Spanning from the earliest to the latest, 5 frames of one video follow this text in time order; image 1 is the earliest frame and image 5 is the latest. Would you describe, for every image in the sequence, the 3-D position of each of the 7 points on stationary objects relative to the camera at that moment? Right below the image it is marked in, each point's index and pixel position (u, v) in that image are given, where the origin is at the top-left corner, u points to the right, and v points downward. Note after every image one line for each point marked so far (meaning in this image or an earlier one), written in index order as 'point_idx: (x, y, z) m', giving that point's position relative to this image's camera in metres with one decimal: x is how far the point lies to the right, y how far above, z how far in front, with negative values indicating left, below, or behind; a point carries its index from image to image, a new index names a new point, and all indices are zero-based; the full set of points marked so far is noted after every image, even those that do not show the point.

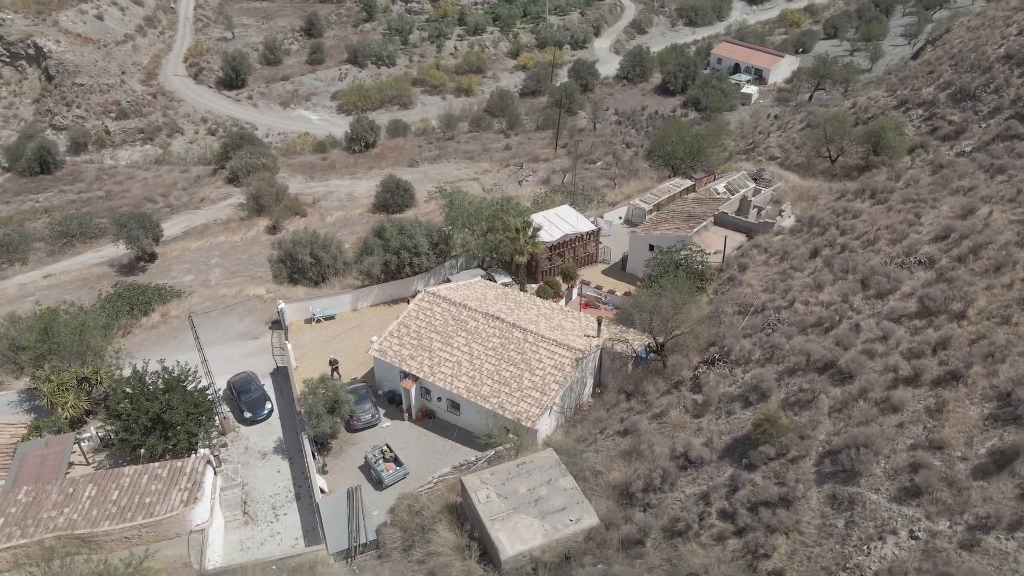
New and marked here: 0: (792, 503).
0: (+5.6, -4.4, +14.9) m
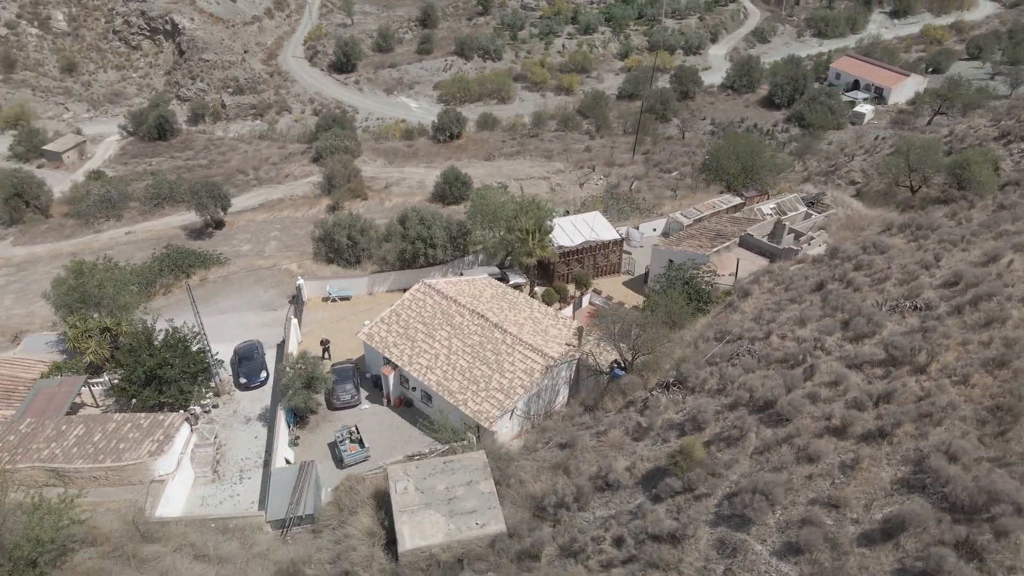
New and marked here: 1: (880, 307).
0: (+3.2, -4.9, +14.3) m
1: (+9.9, -0.5, +19.7) m
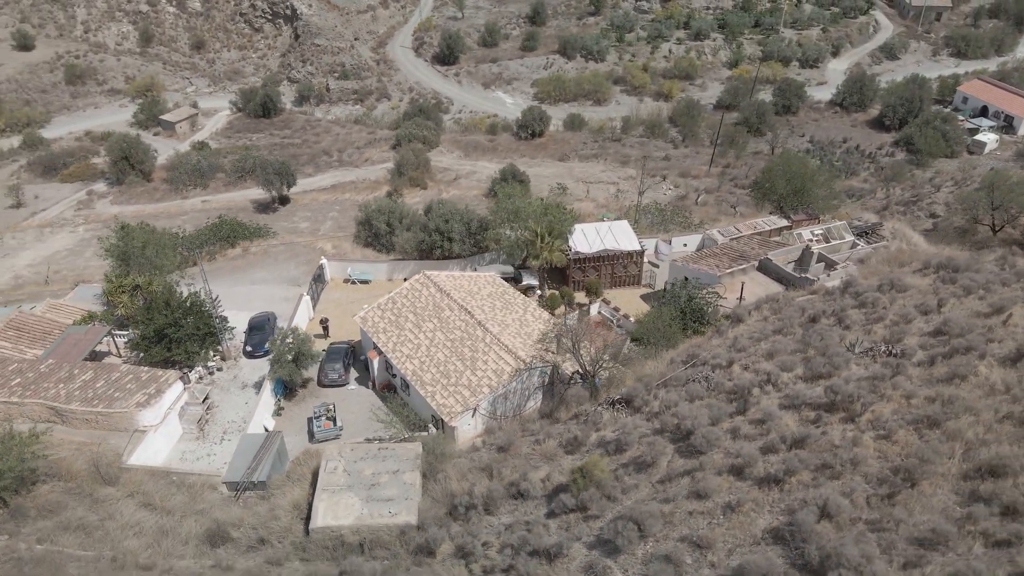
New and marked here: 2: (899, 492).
0: (+0.7, -5.1, +14.0) m
1: (+8.6, -1.5, +18.4) m
2: (+6.4, -3.3, +12.1) m
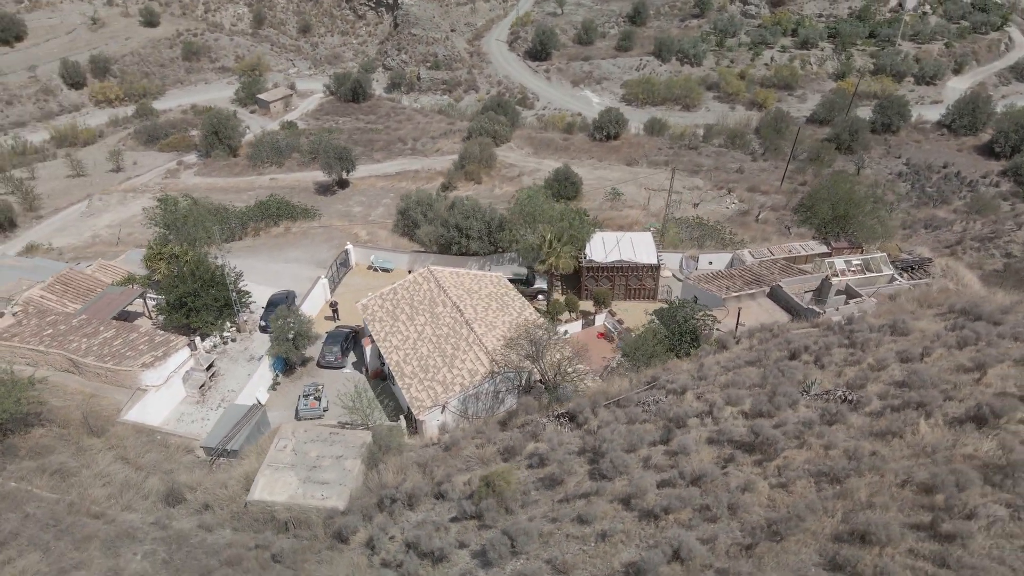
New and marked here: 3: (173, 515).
0: (-1.5, -5.3, +14.3) m
1: (+7.1, -2.4, +17.5) m
2: (+3.9, -4.0, +11.6) m
3: (-8.4, -5.5, +18.1) m
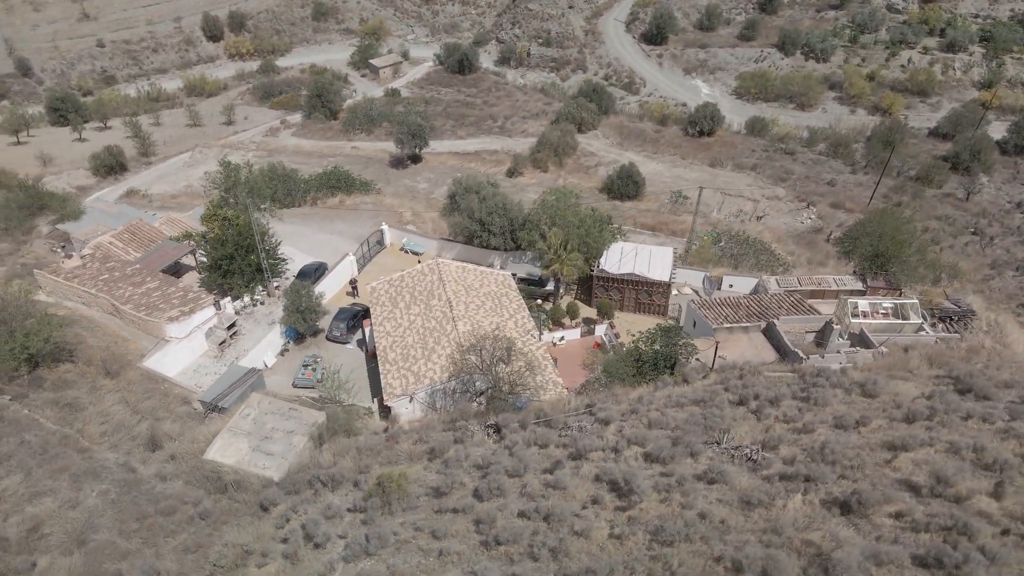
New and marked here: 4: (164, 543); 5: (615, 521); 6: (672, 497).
0: (-4.3, -5.5, +15.9) m
1: (+5.1, -3.7, +17.5) m
2: (+0.7, -5.1, +12.3) m
3: (-10.4, -4.8, +20.7) m
4: (-8.1, -5.9, +17.2) m
5: (+2.0, -4.5, +14.3) m
6: (+3.3, -4.2, +15.0) m
